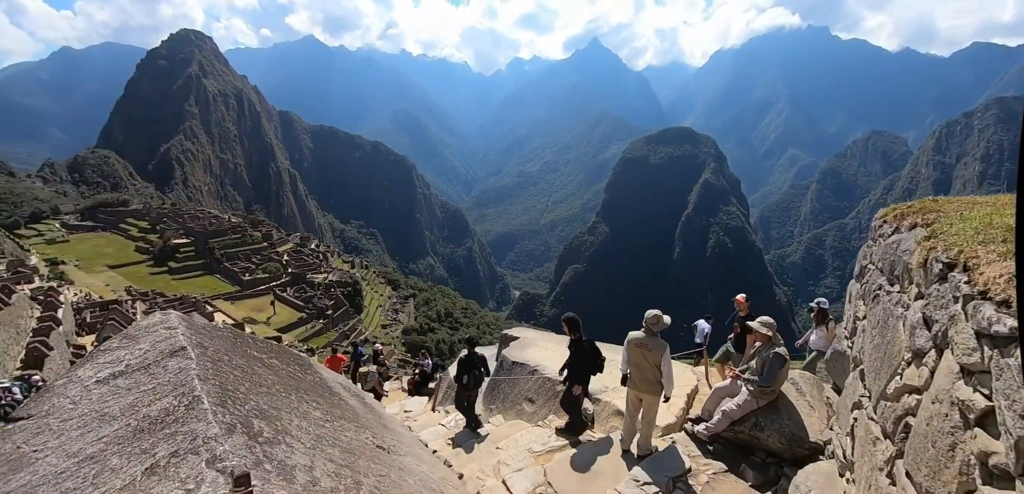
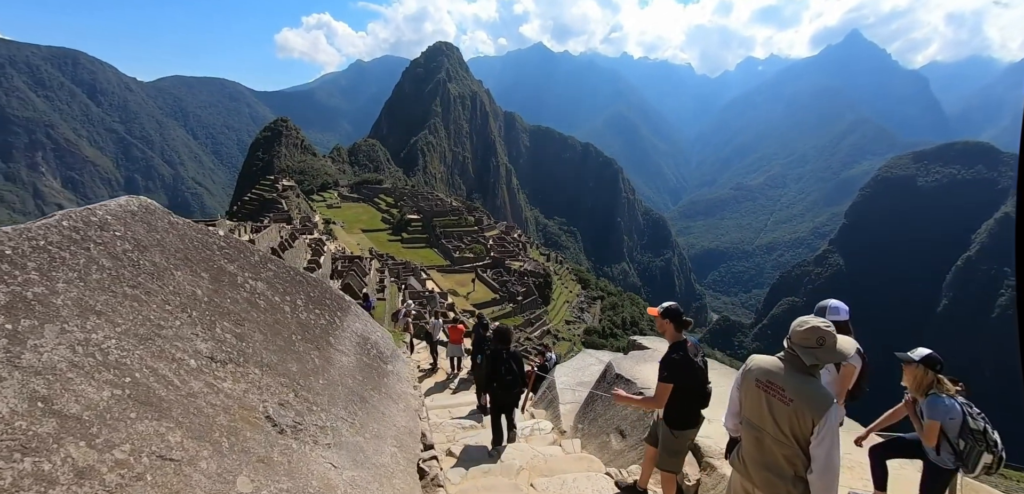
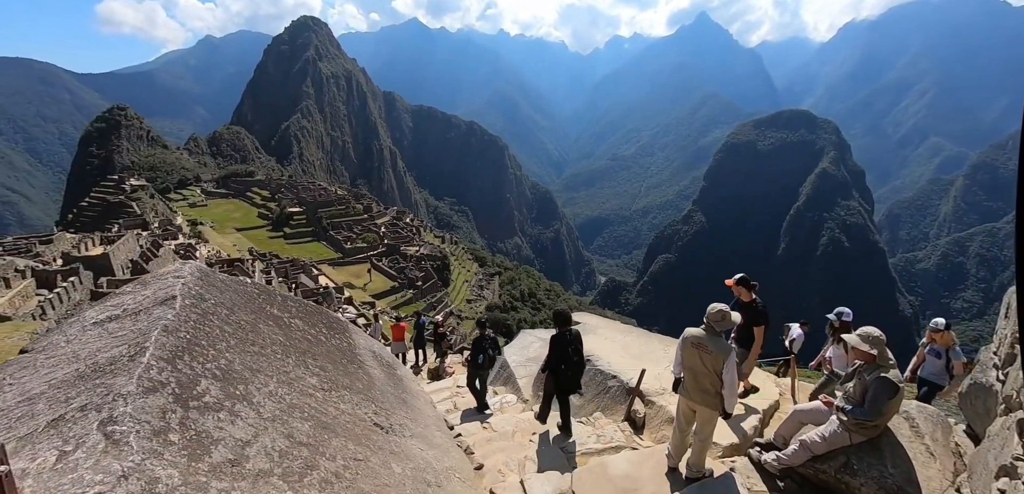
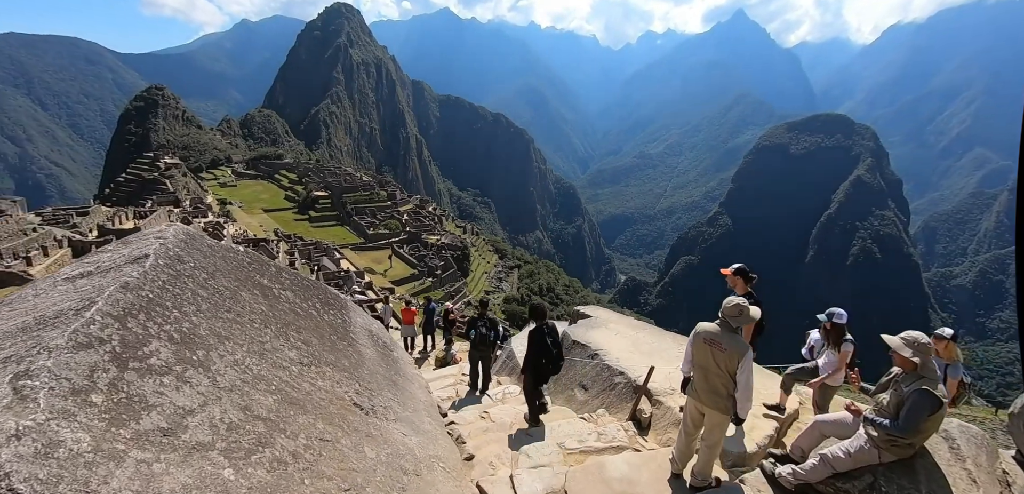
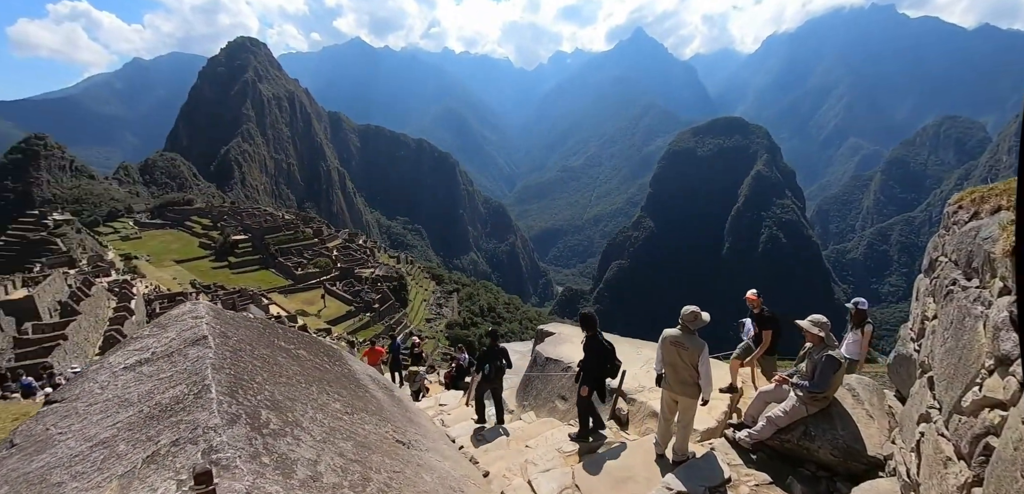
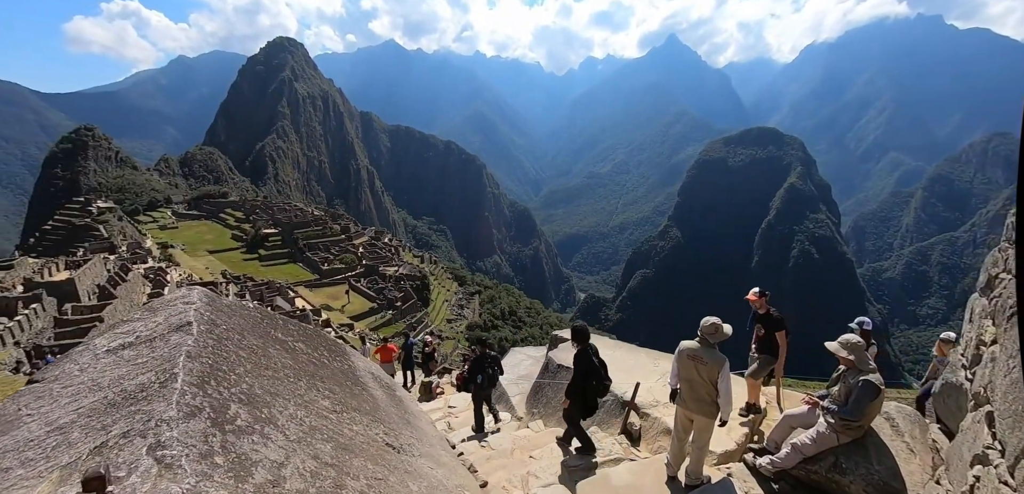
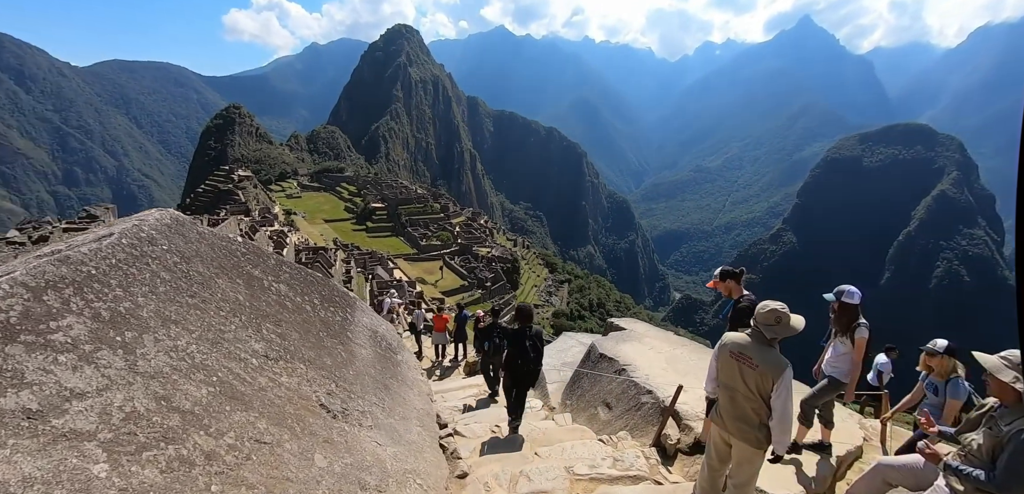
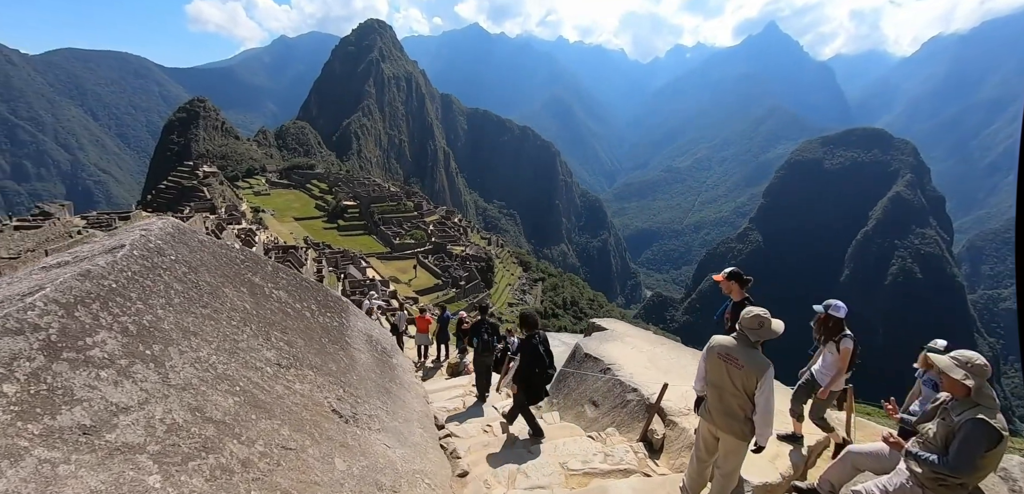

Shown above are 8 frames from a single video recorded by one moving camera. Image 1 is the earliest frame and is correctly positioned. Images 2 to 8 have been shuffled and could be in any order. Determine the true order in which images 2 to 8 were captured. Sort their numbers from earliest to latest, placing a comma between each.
5, 6, 3, 4, 8, 7, 2
